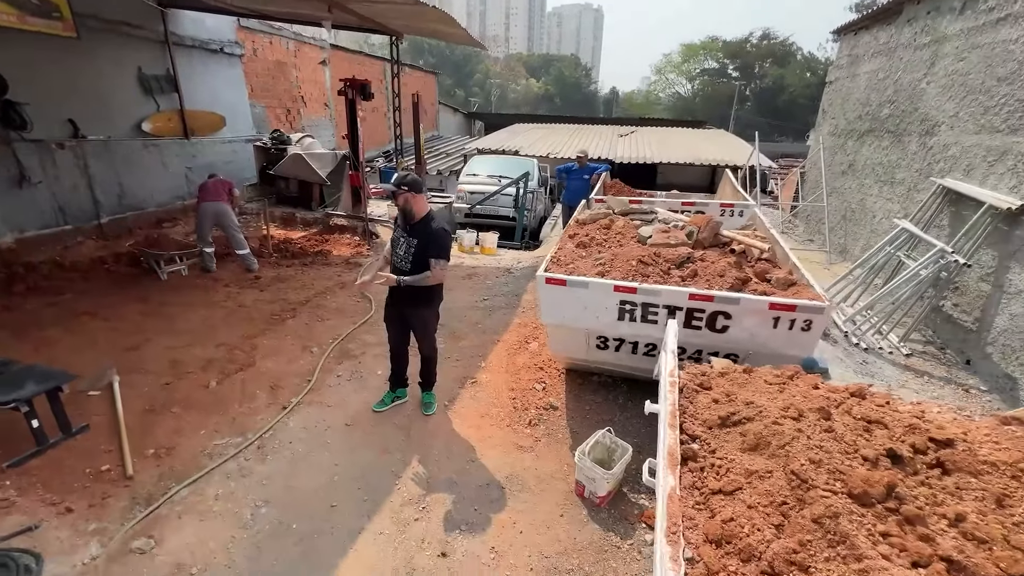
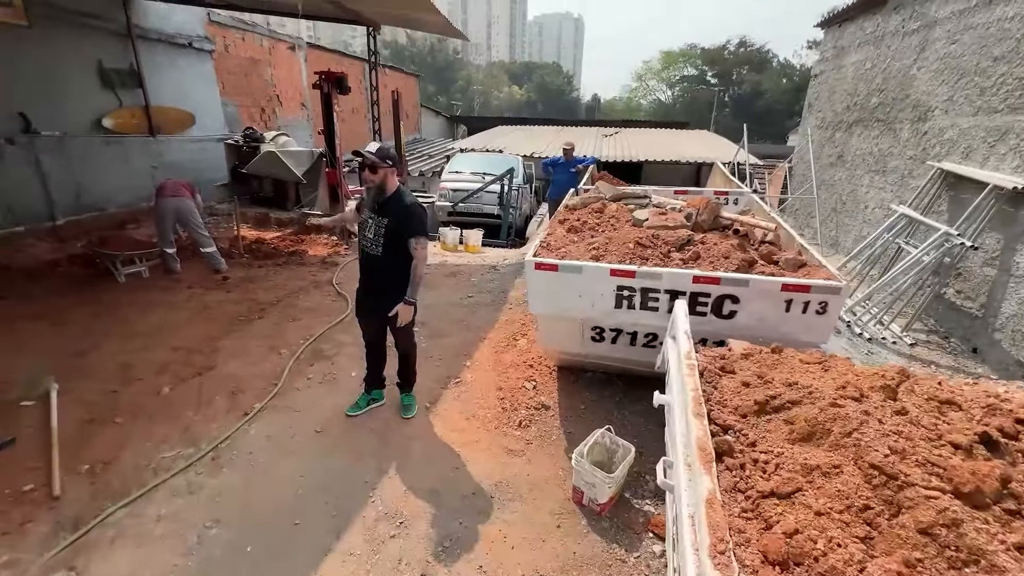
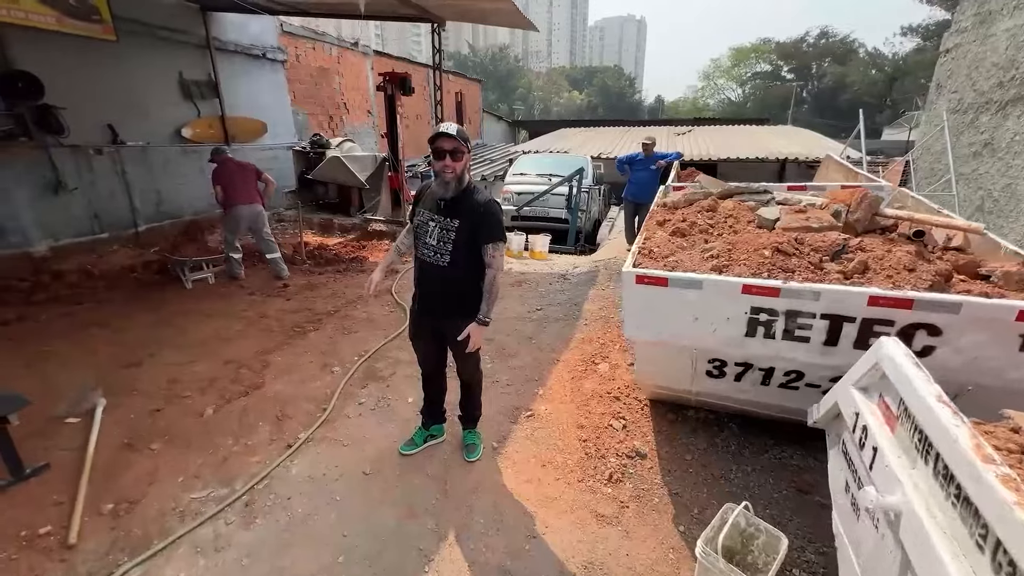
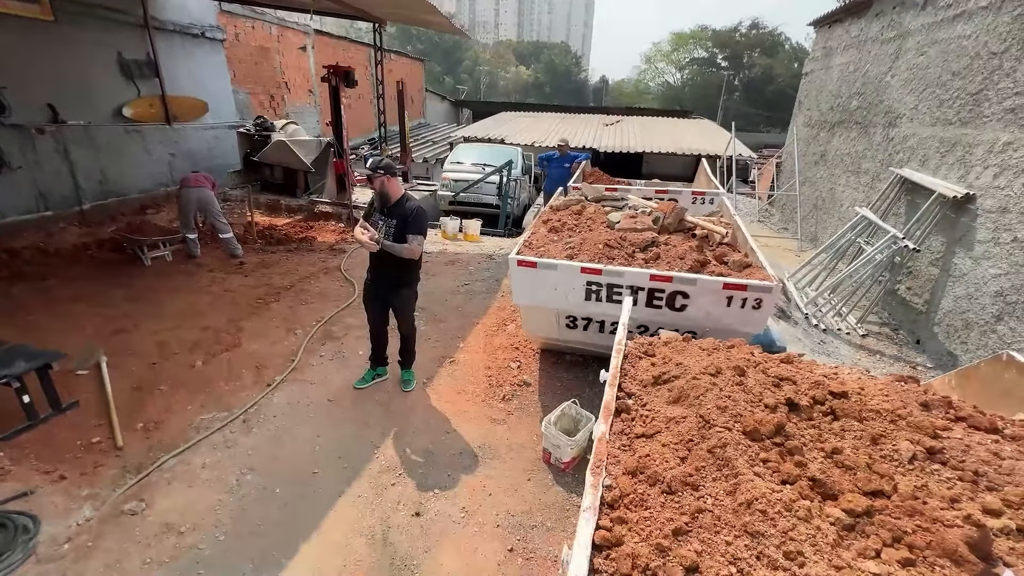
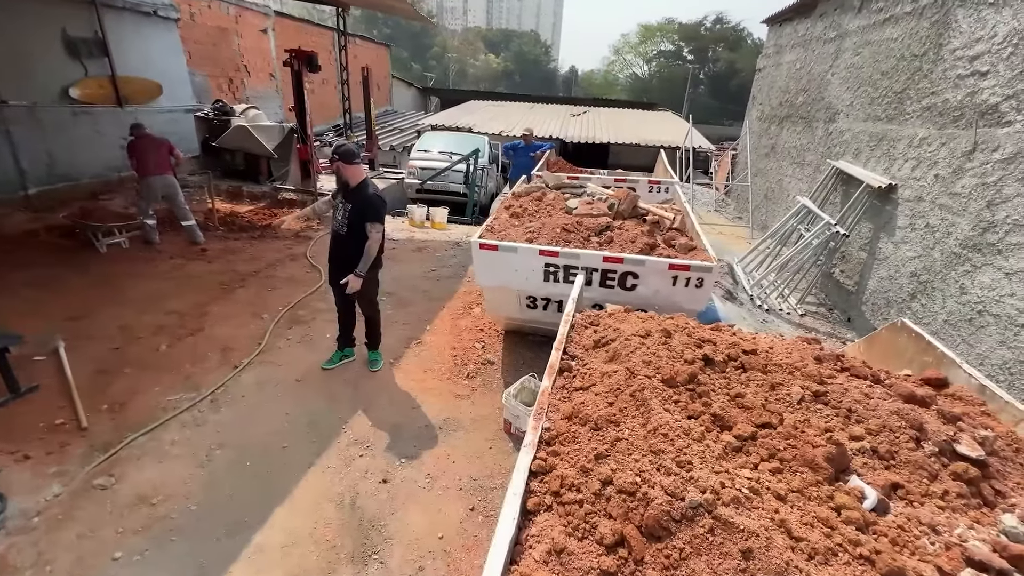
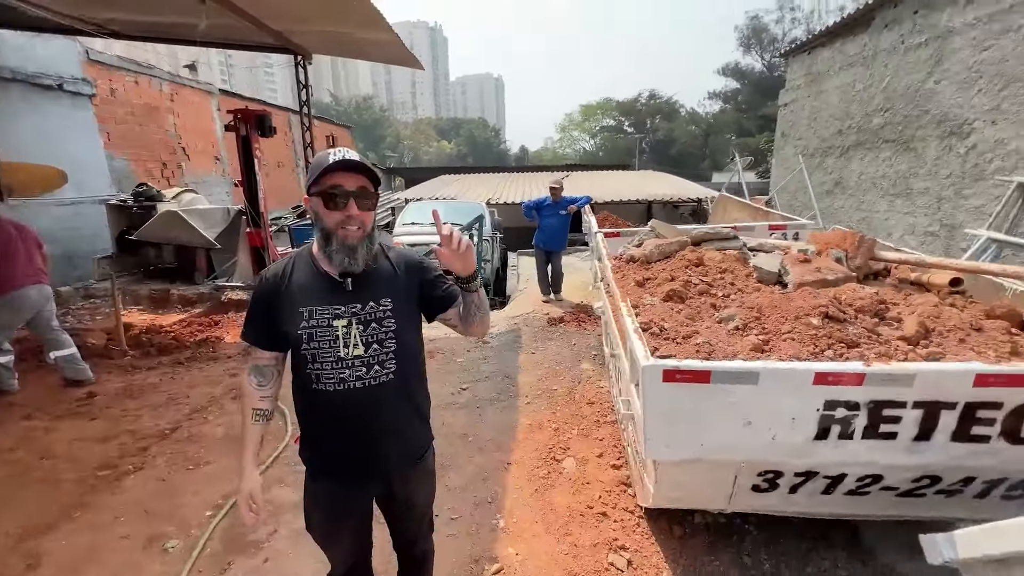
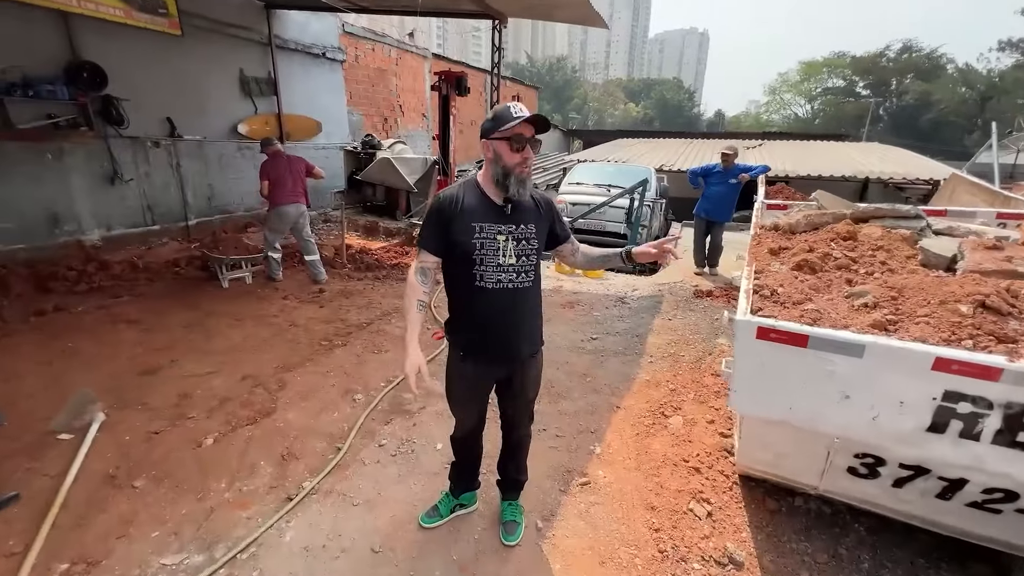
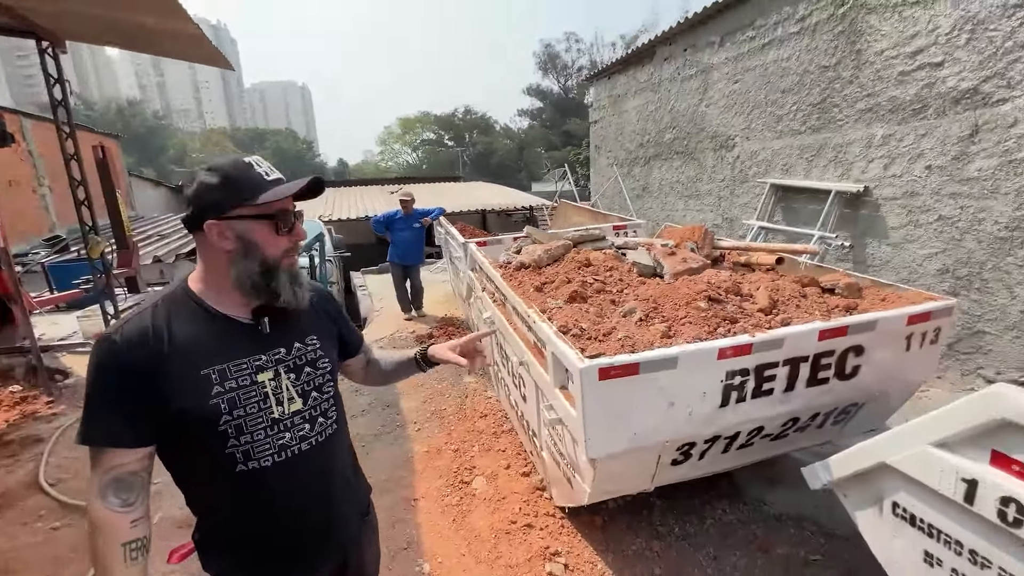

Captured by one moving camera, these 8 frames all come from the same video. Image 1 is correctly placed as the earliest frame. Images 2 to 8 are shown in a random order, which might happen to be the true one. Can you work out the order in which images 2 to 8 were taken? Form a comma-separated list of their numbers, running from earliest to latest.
4, 5, 2, 3, 7, 6, 8
